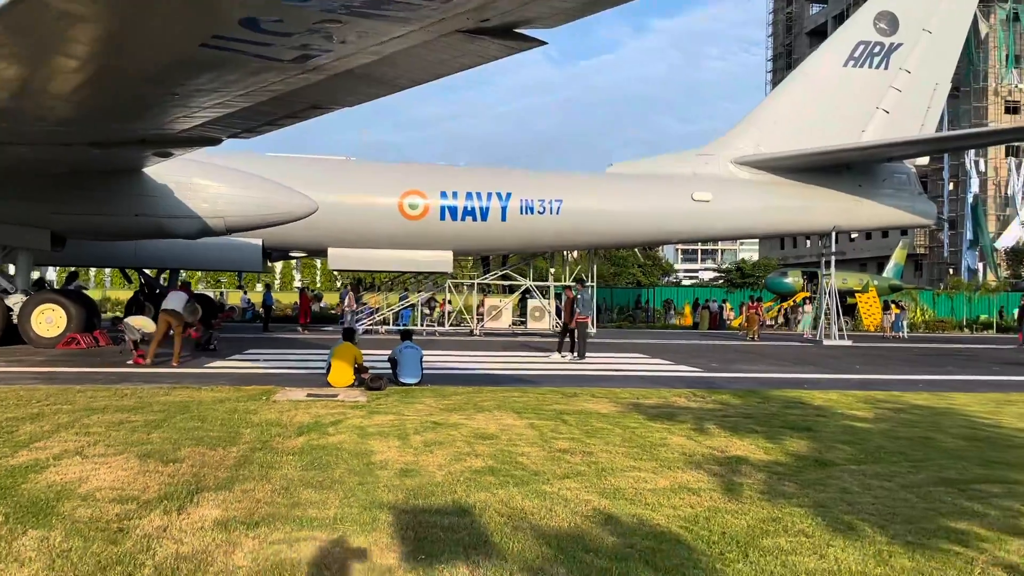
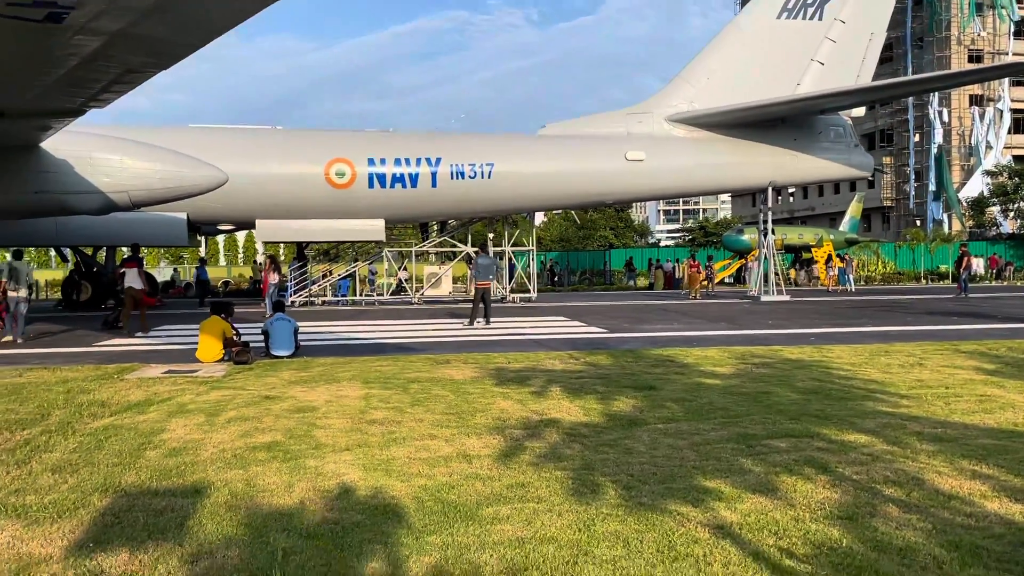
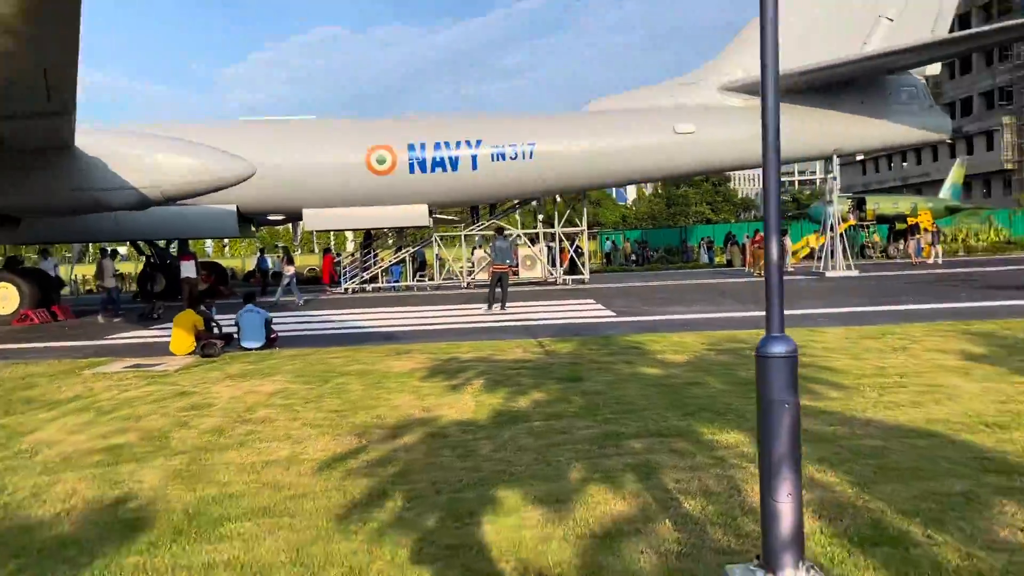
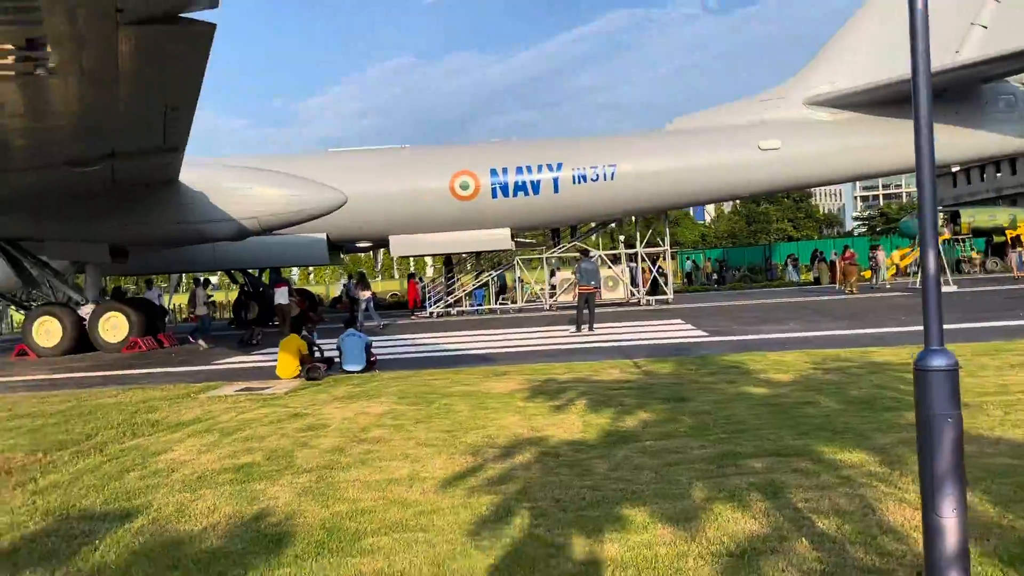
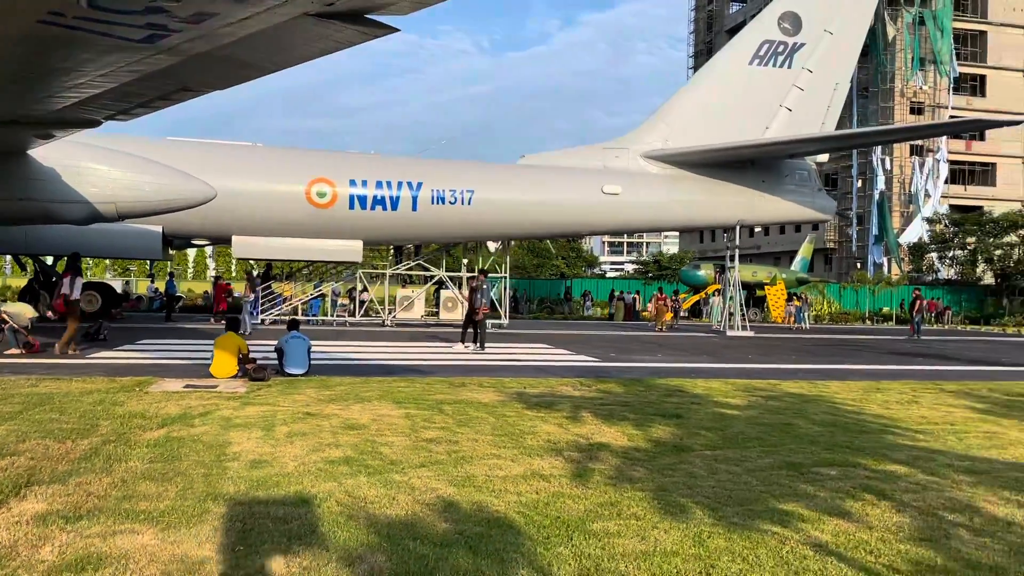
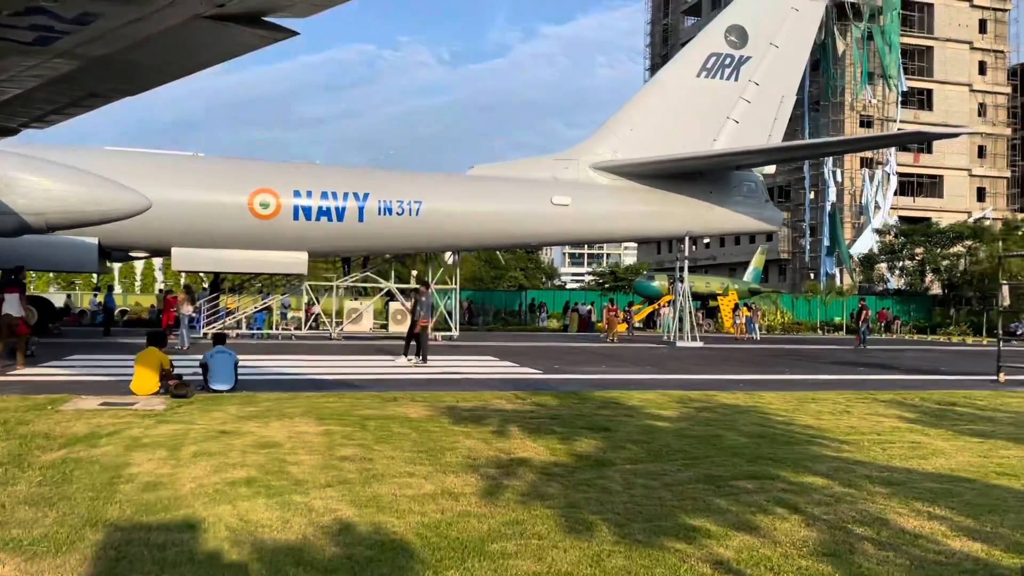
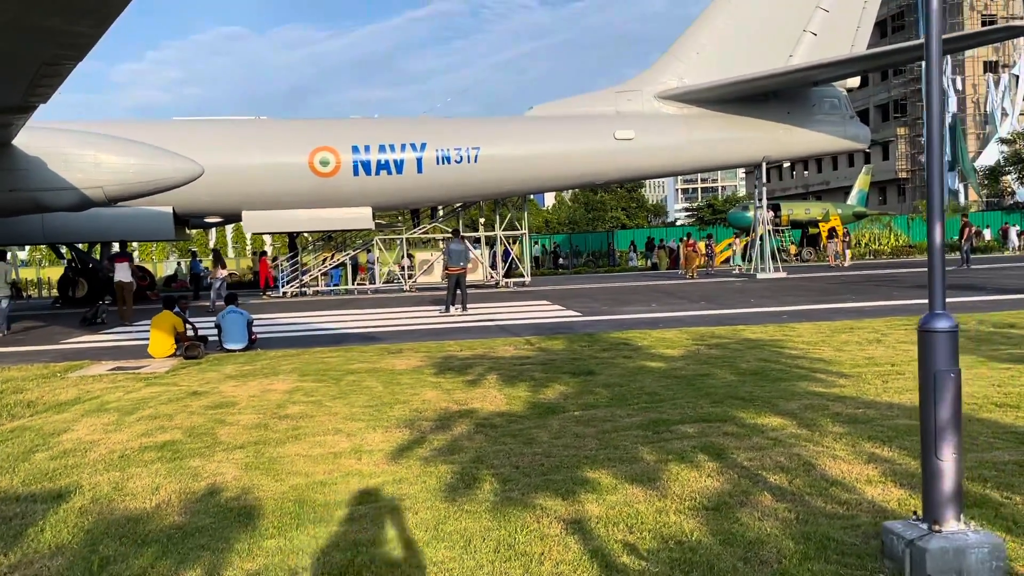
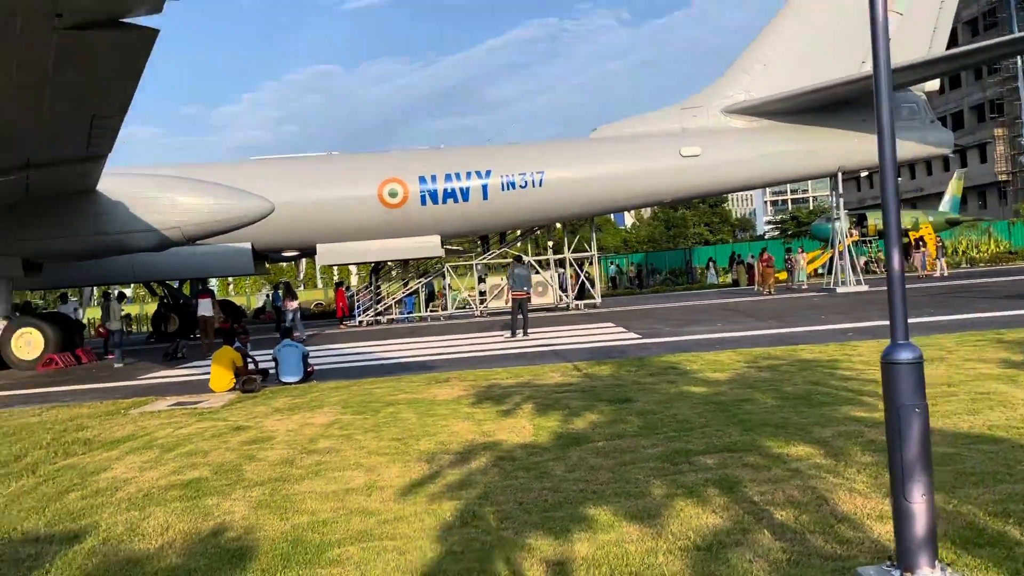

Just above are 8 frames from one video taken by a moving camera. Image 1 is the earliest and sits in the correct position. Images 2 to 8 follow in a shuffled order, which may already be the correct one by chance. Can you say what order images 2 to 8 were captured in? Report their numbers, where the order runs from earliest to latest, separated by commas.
5, 6, 2, 7, 8, 4, 3
